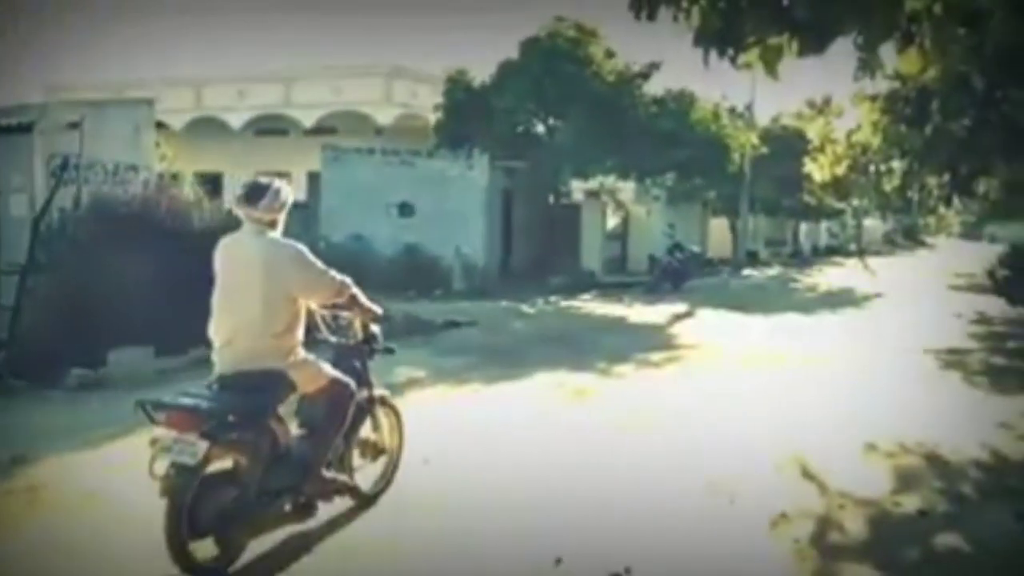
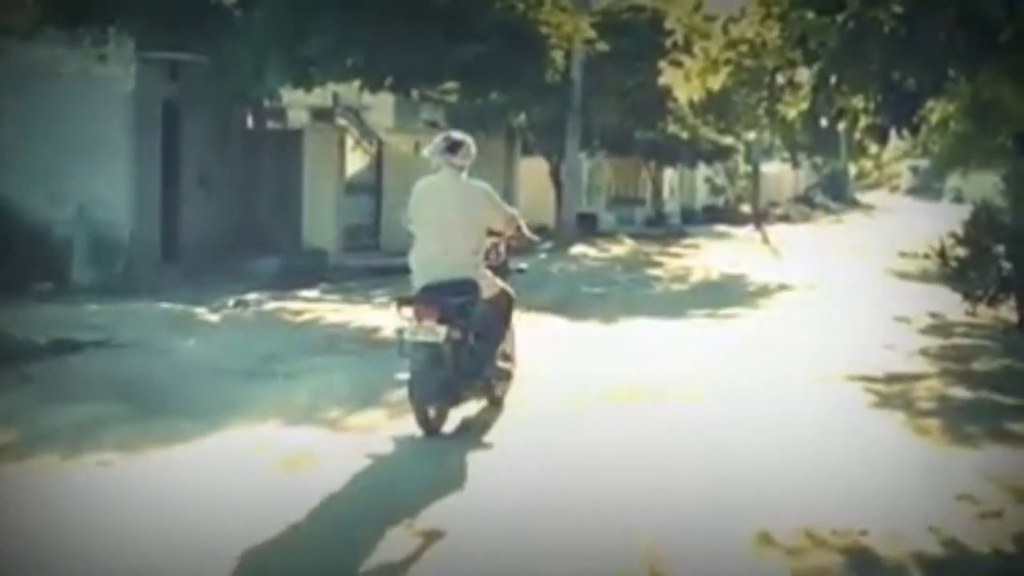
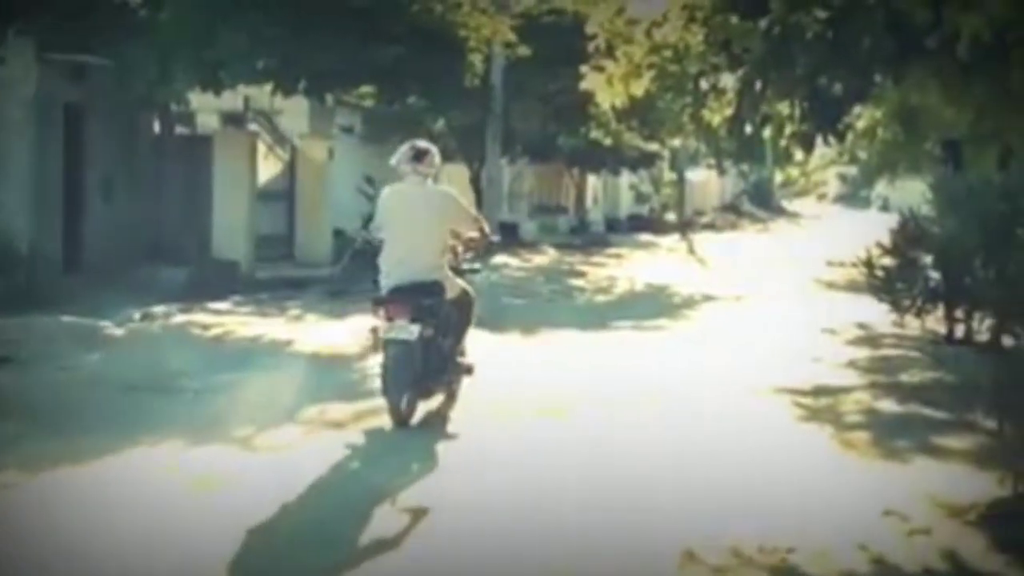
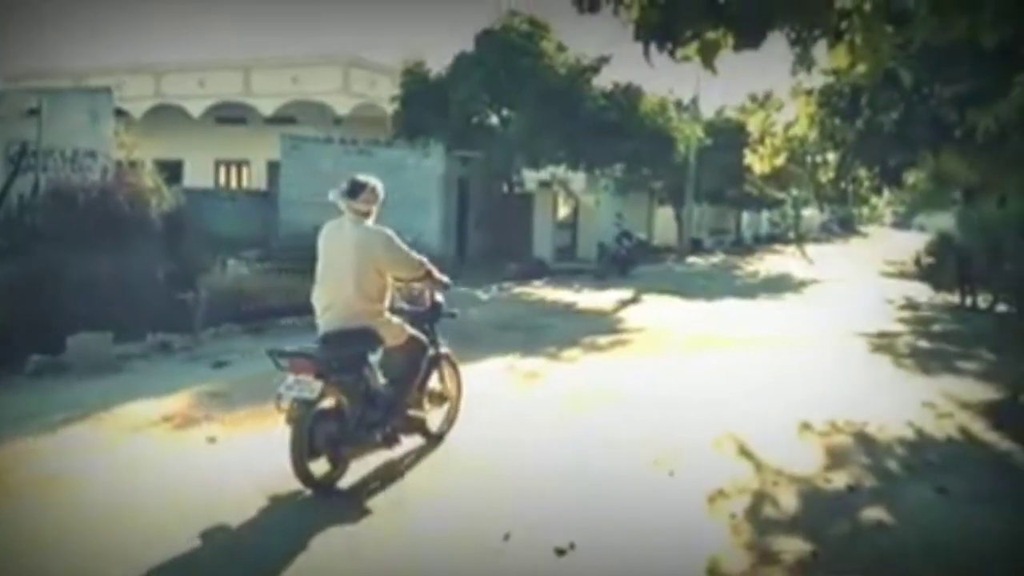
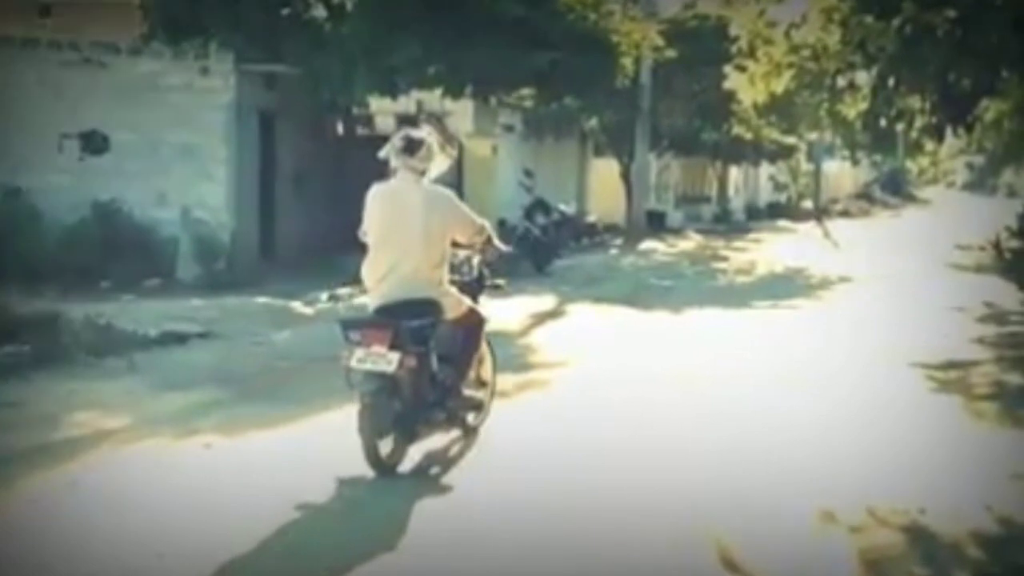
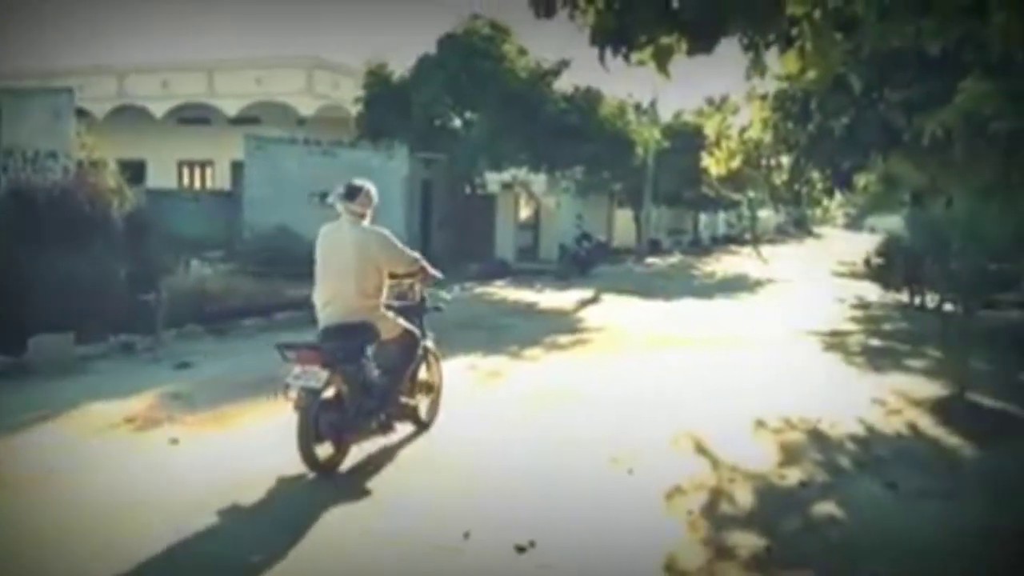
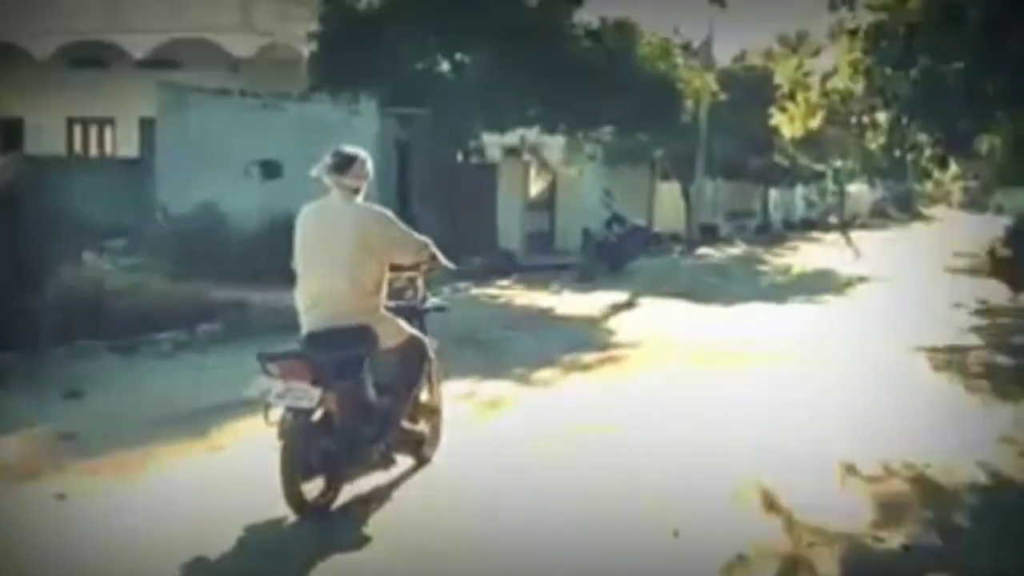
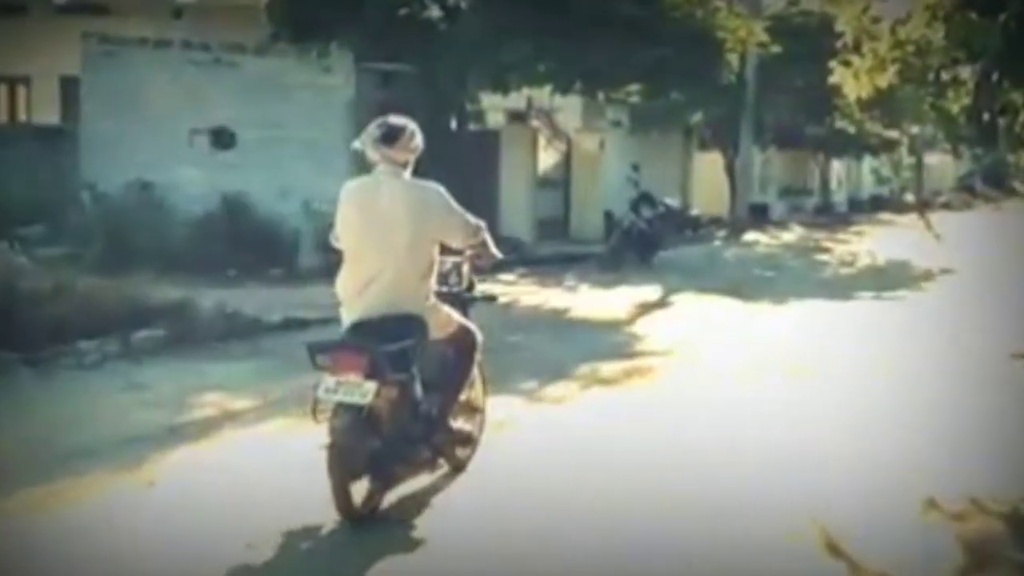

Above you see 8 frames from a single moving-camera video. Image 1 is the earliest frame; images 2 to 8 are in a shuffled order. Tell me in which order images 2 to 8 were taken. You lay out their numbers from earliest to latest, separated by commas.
4, 6, 7, 8, 5, 2, 3
